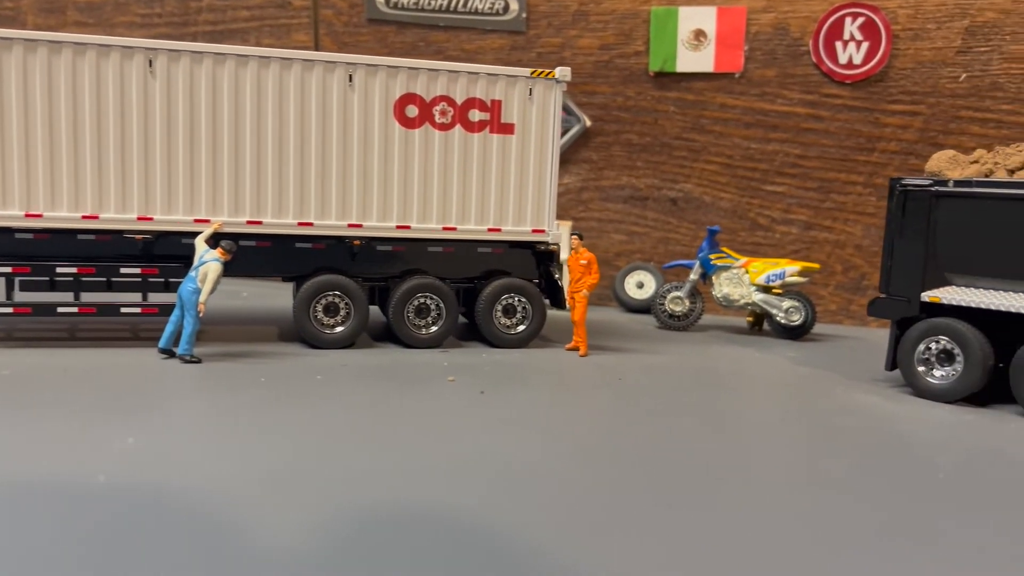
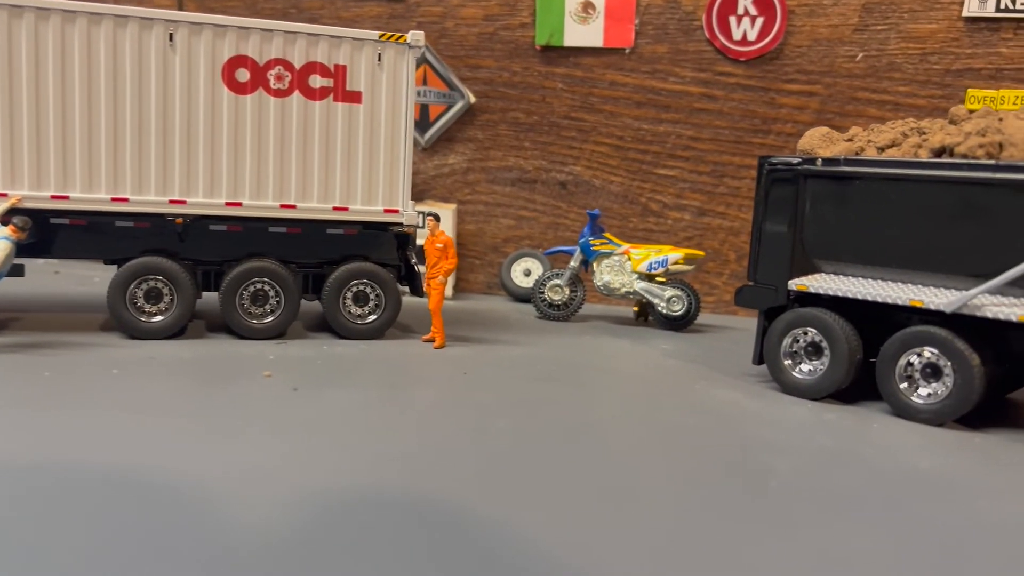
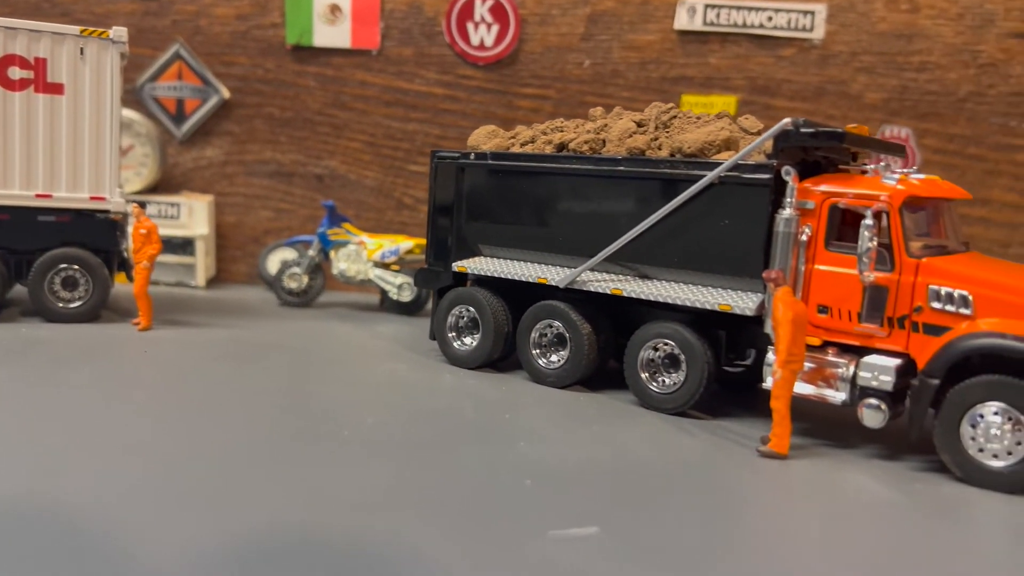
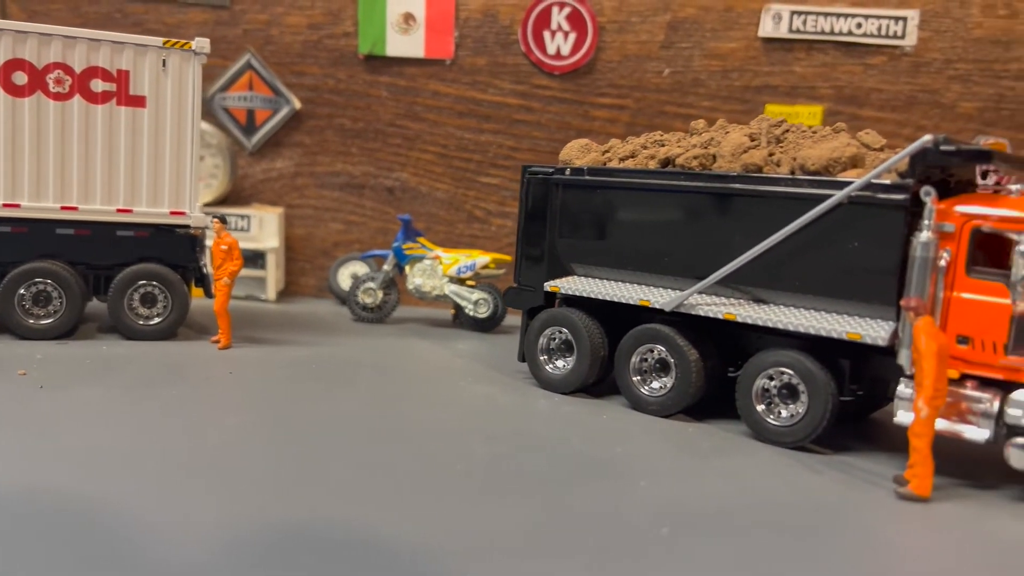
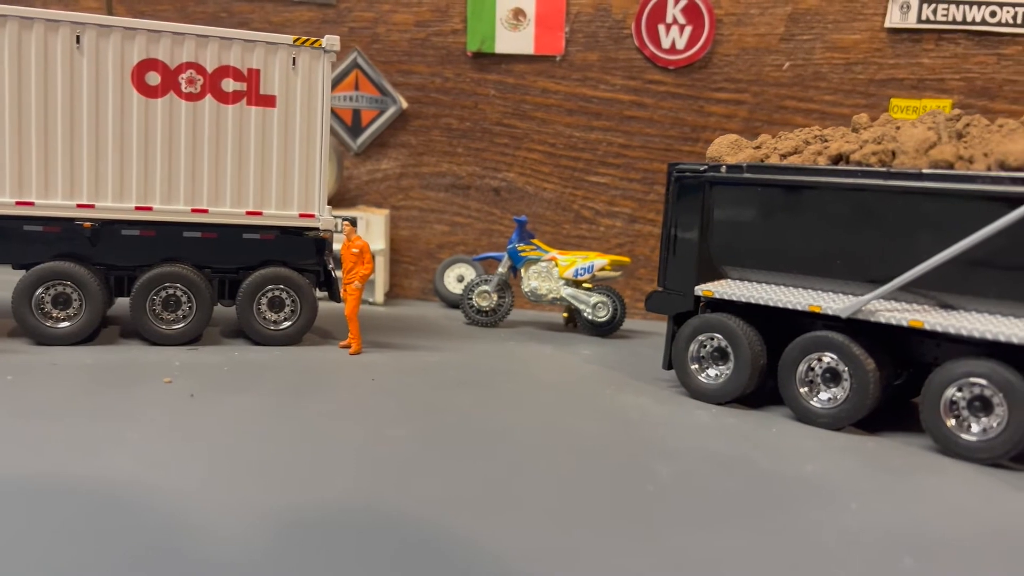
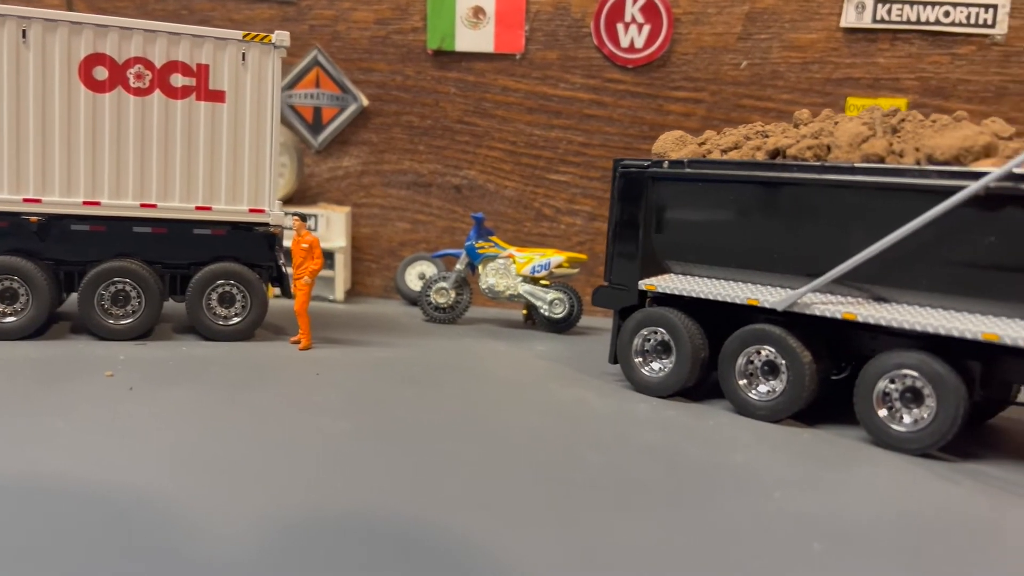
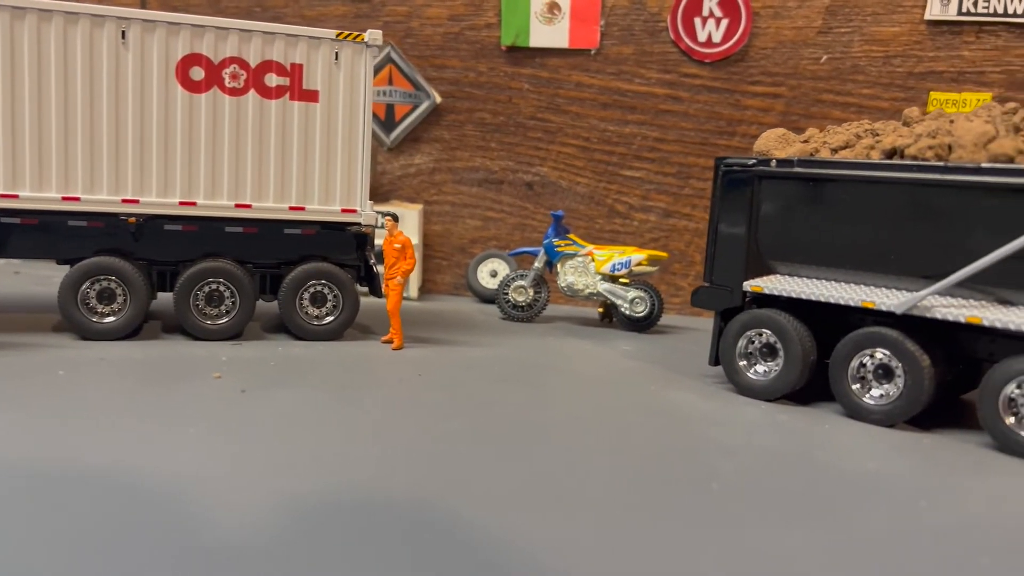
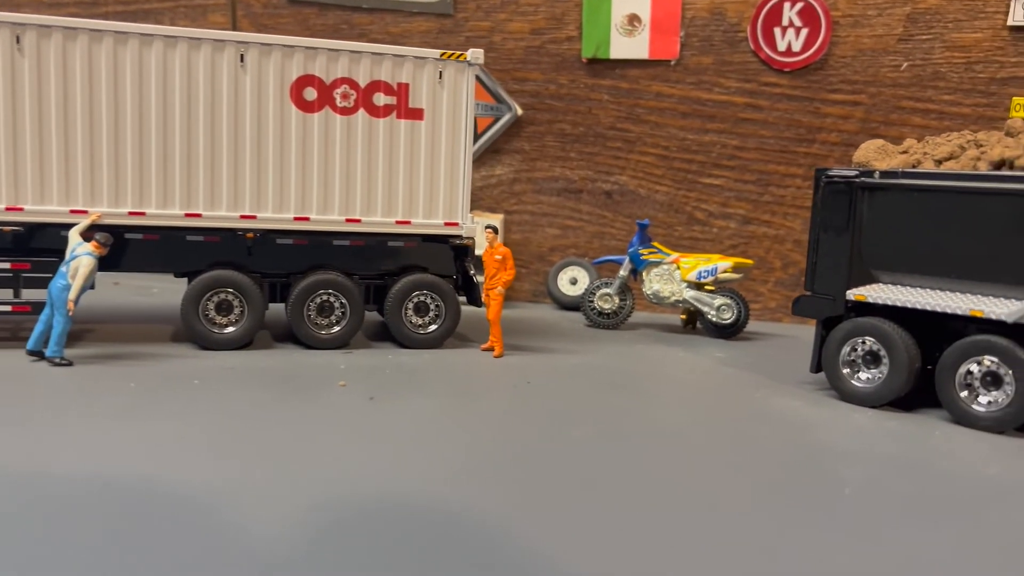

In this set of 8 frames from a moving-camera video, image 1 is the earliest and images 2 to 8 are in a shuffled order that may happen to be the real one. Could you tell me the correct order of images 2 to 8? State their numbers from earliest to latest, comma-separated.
8, 2, 7, 5, 6, 4, 3
